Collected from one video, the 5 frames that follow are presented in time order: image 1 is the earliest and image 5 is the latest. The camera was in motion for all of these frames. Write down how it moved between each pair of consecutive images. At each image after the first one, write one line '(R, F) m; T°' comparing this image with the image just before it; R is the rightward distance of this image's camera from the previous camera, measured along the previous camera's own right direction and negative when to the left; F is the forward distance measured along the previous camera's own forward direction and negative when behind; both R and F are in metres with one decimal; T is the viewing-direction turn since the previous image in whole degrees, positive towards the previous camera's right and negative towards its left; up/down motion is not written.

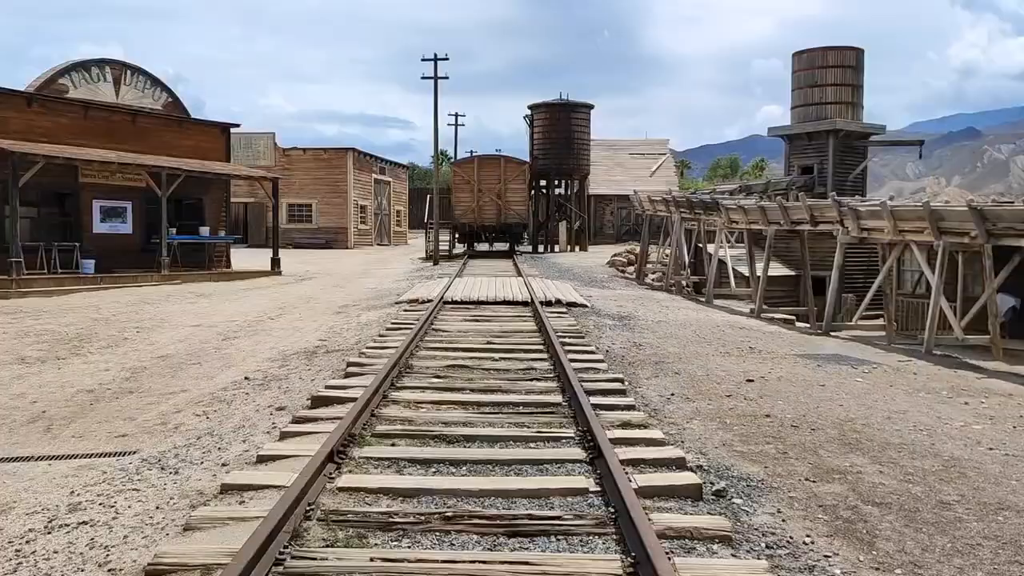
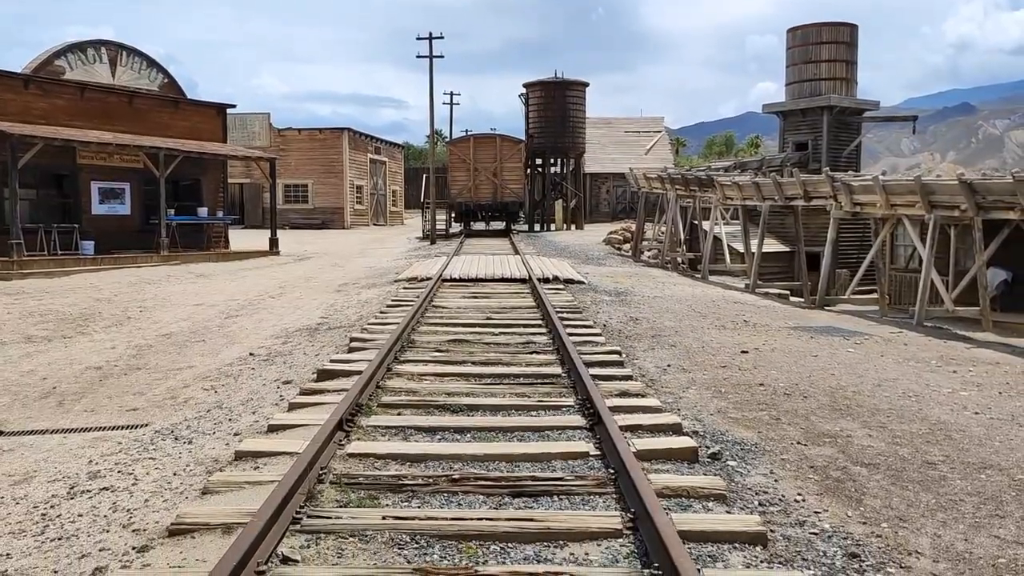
(0.0, -0.2) m; 0°
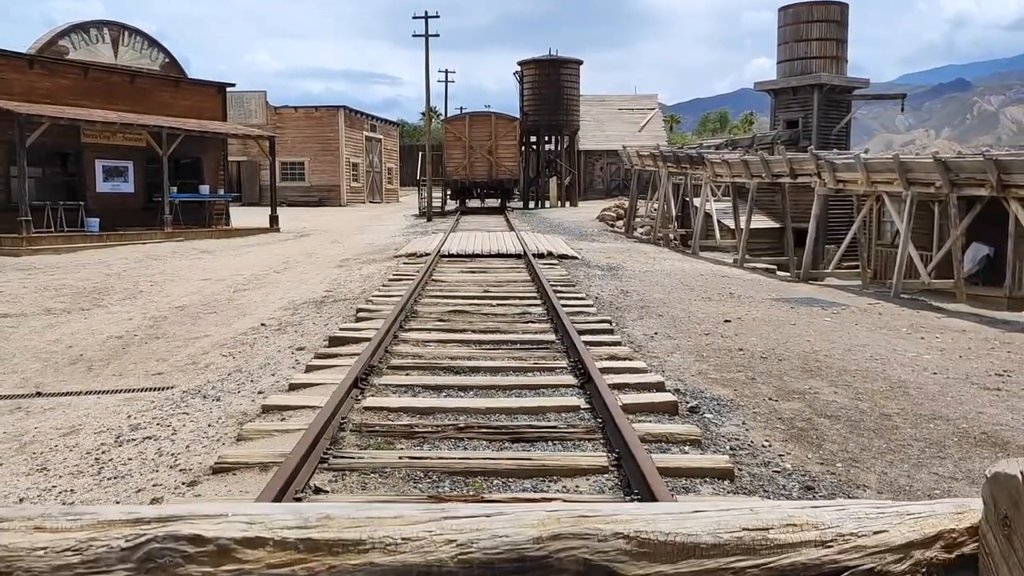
(0.0, -0.5) m; 0°
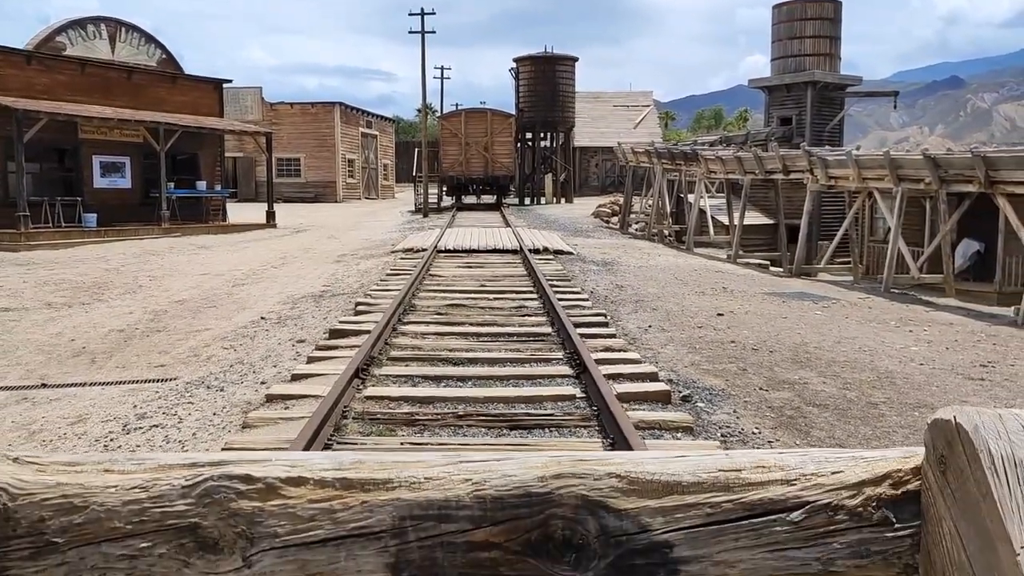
(0.0, -0.1) m; 0°
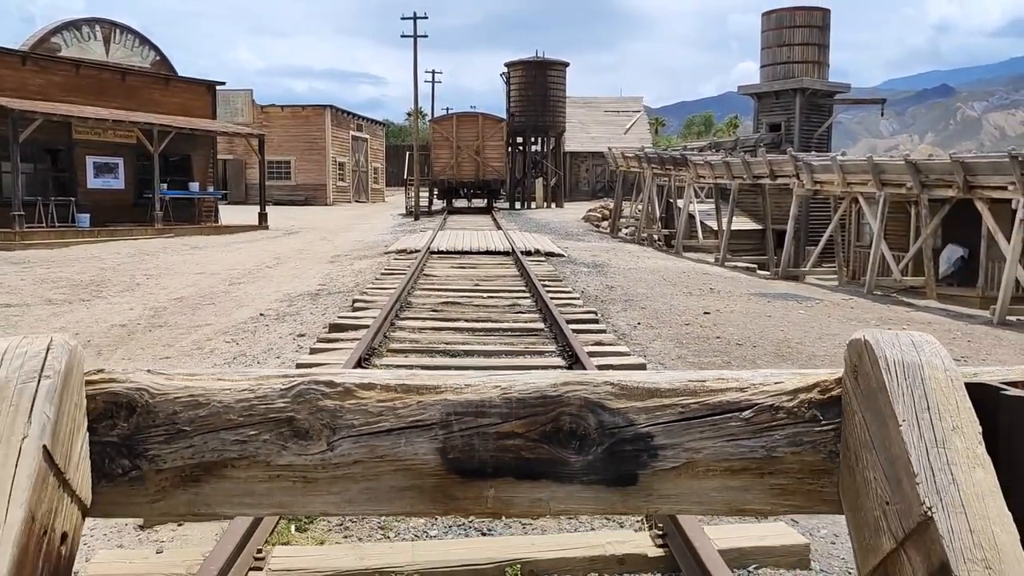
(-0.1, -0.2) m; +1°
